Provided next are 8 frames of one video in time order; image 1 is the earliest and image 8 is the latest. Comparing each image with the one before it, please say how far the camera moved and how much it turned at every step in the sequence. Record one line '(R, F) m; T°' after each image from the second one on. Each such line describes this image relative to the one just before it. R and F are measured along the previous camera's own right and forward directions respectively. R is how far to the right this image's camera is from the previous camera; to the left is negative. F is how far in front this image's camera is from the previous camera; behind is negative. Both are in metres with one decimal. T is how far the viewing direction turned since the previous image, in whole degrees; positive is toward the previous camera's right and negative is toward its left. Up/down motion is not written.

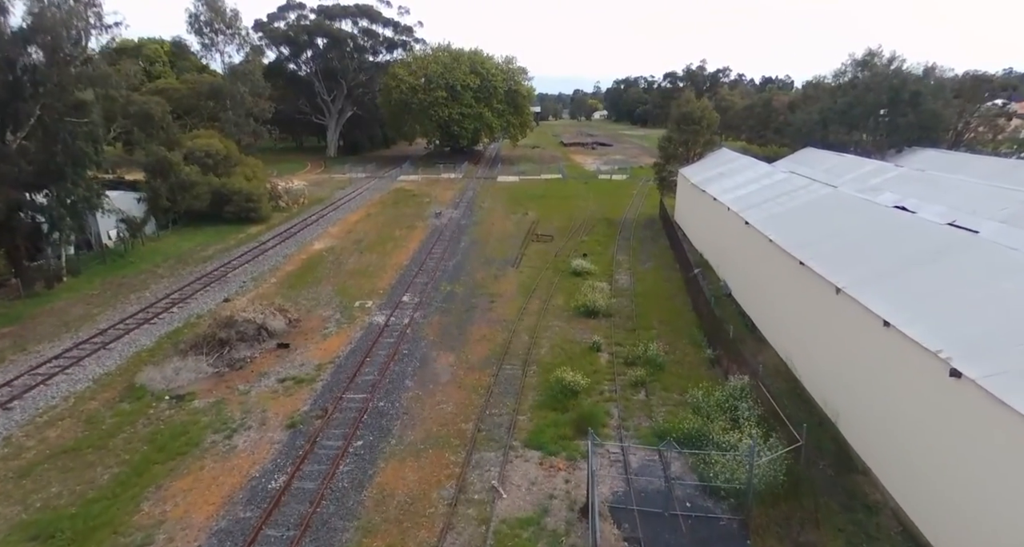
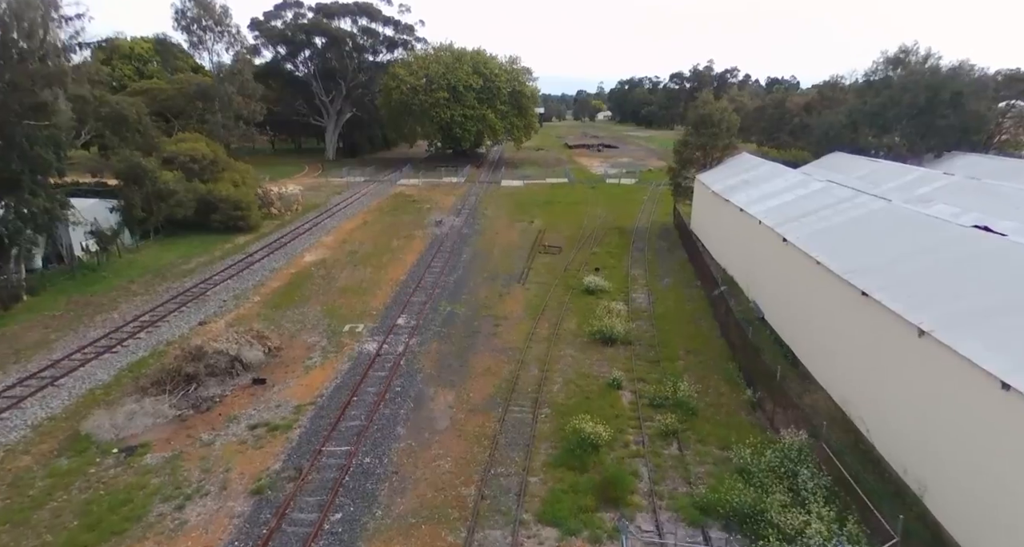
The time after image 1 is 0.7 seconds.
(-0.1, +2.1) m; 0°
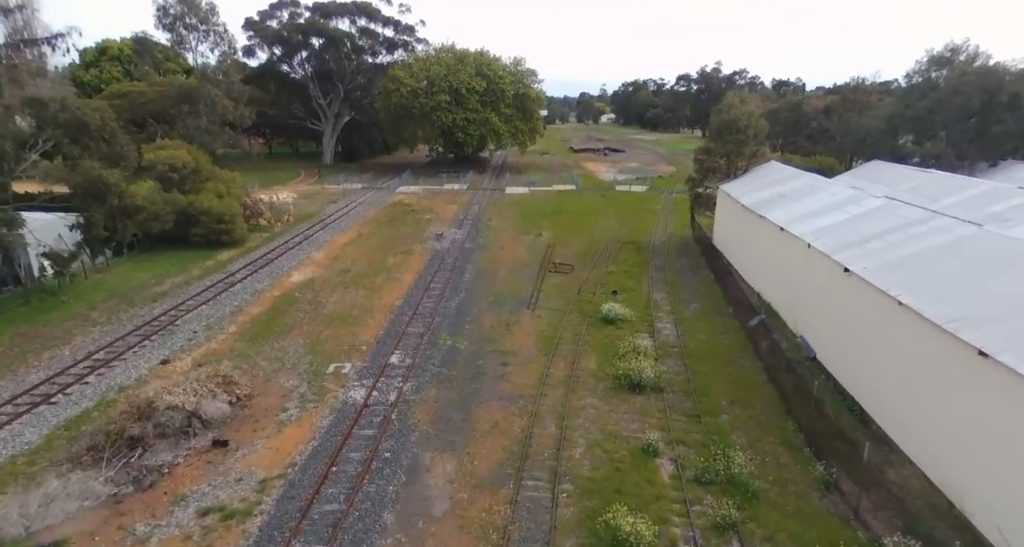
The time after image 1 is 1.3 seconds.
(-0.2, +2.6) m; 0°
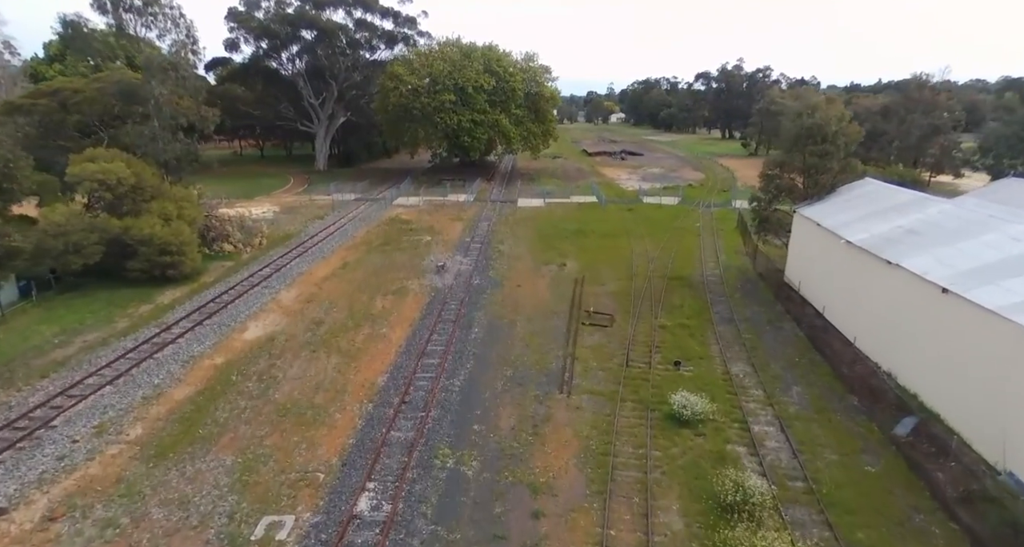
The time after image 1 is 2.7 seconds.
(-0.6, +6.2) m; -1°
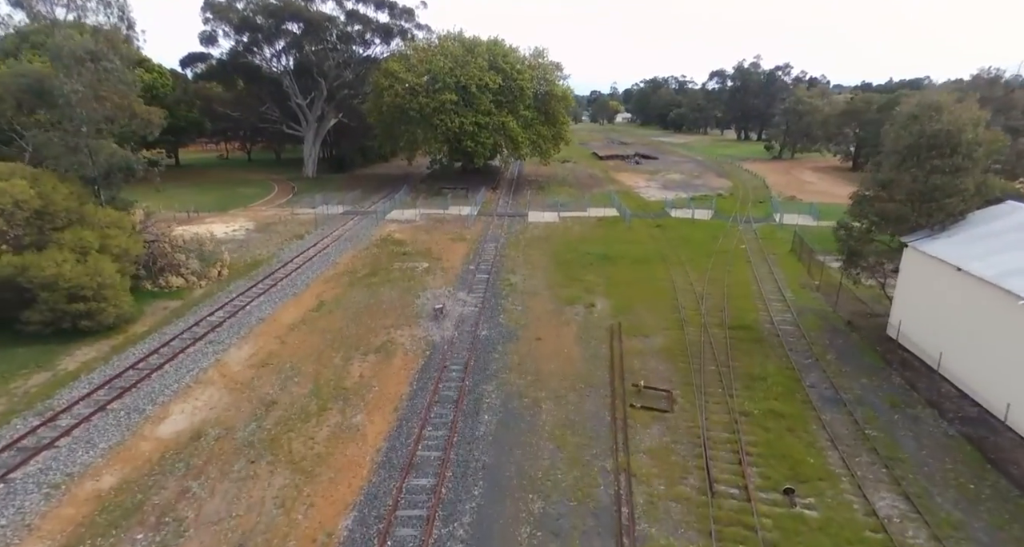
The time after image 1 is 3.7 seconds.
(-0.6, +5.6) m; 0°
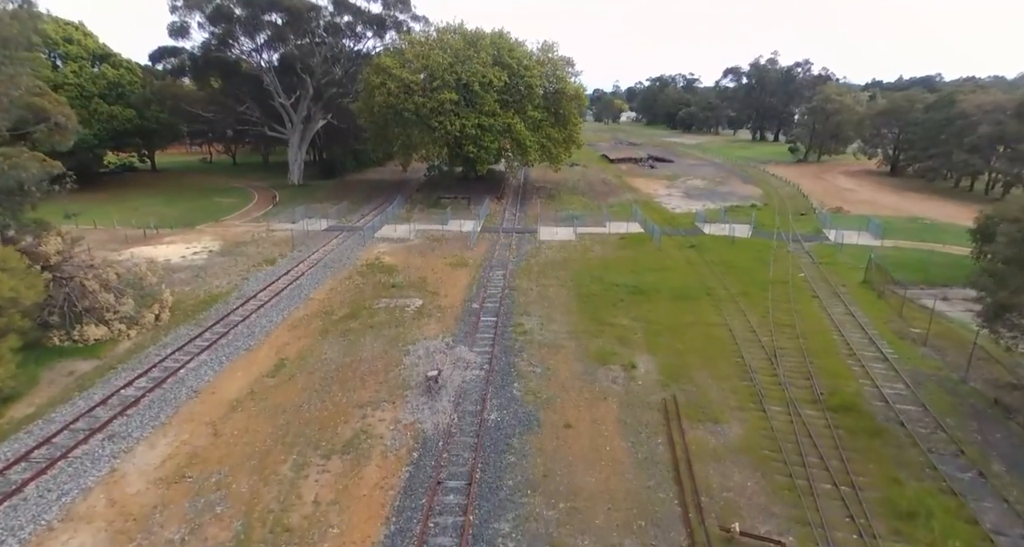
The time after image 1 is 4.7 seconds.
(-0.5, +5.4) m; 0°
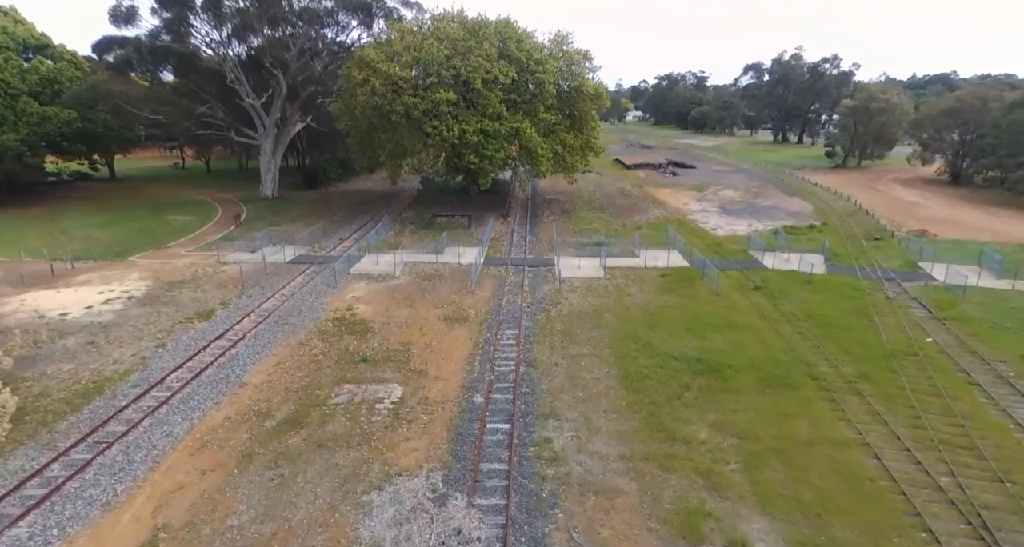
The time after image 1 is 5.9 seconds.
(-0.5, +7.3) m; 0°
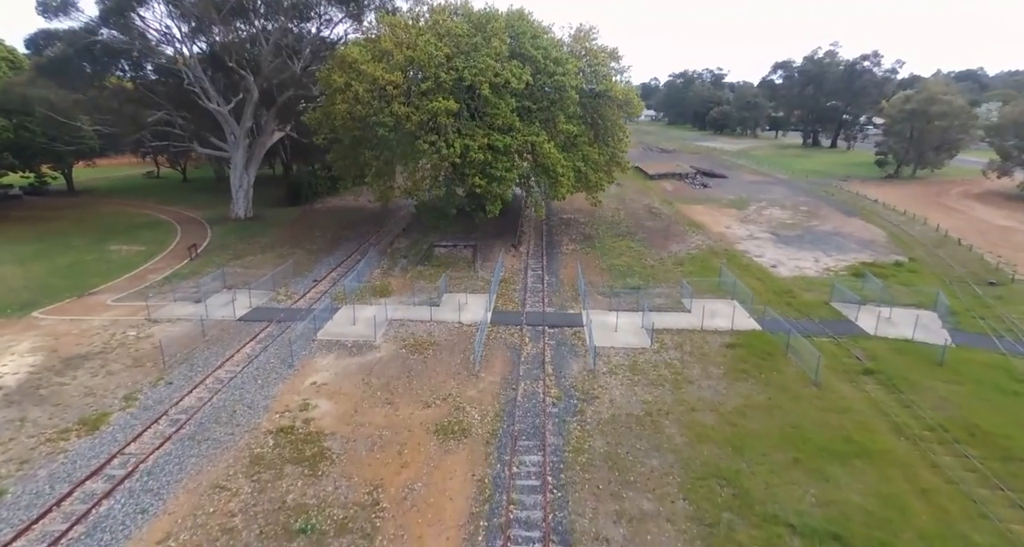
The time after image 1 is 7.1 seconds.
(-0.4, +6.8) m; -1°
